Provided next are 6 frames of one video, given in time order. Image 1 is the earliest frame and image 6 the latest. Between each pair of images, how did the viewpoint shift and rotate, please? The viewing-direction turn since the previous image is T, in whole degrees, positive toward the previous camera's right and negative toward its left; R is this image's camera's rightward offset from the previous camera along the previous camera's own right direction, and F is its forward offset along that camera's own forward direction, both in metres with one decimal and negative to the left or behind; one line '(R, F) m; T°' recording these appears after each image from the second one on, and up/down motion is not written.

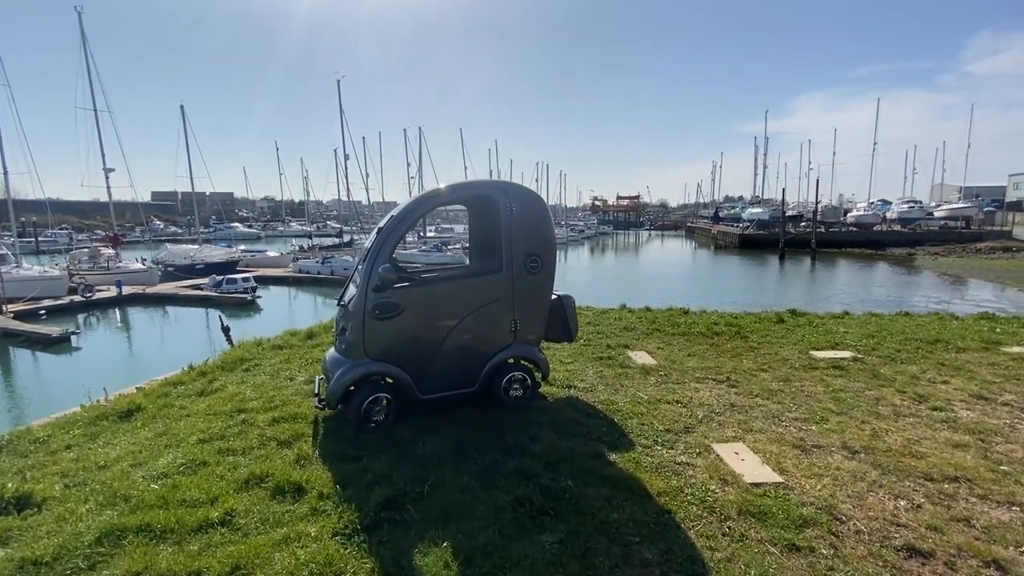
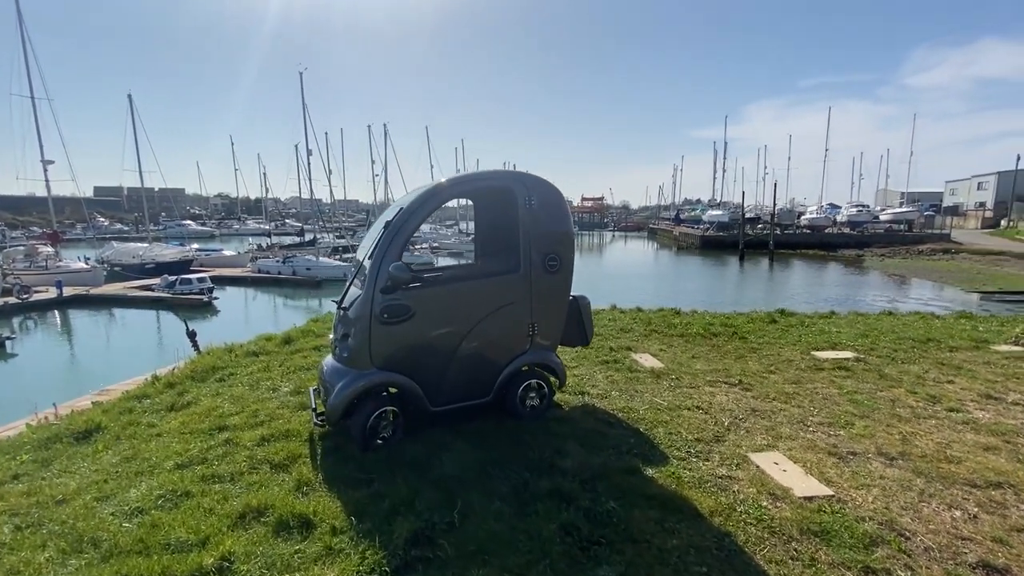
(-0.5, +0.4) m; +4°
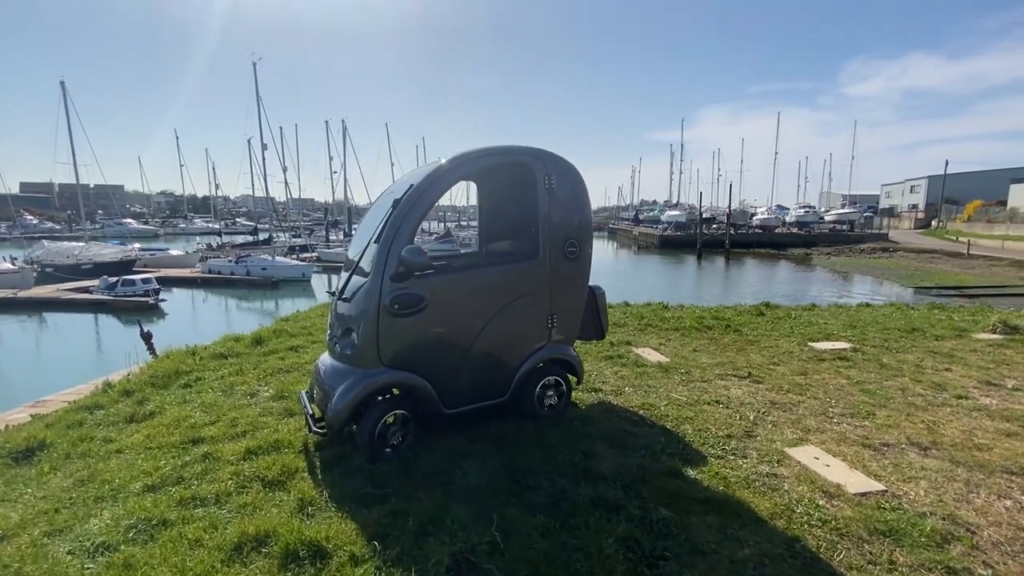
(-0.5, +0.4) m; +5°
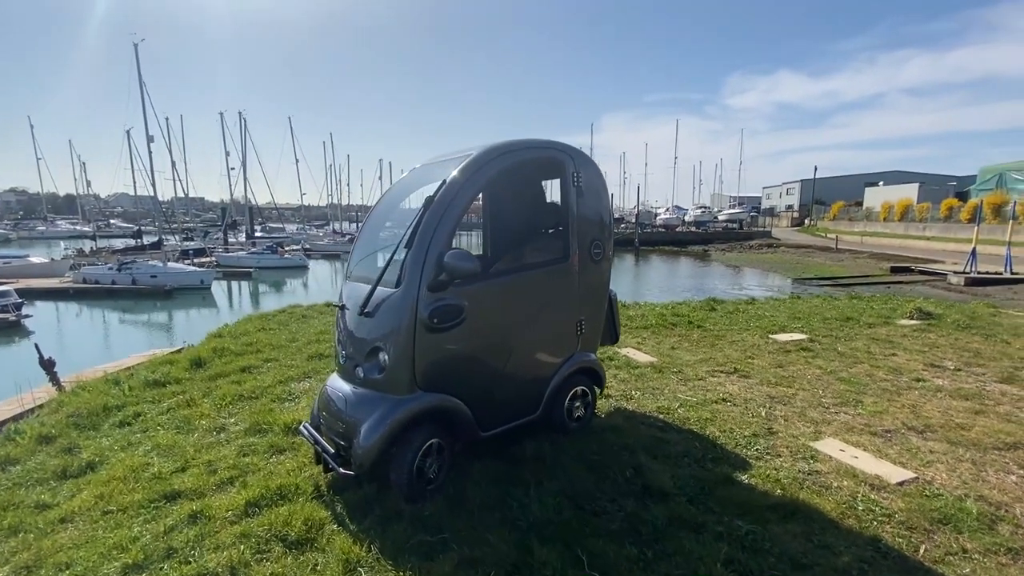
(-0.8, +0.4) m; +10°
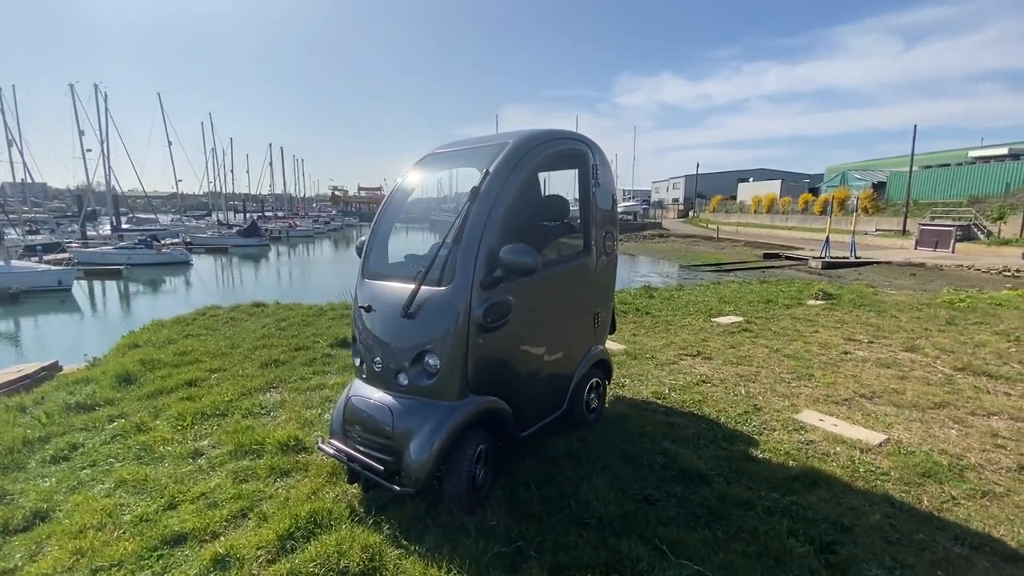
(-0.8, +0.2) m; +11°
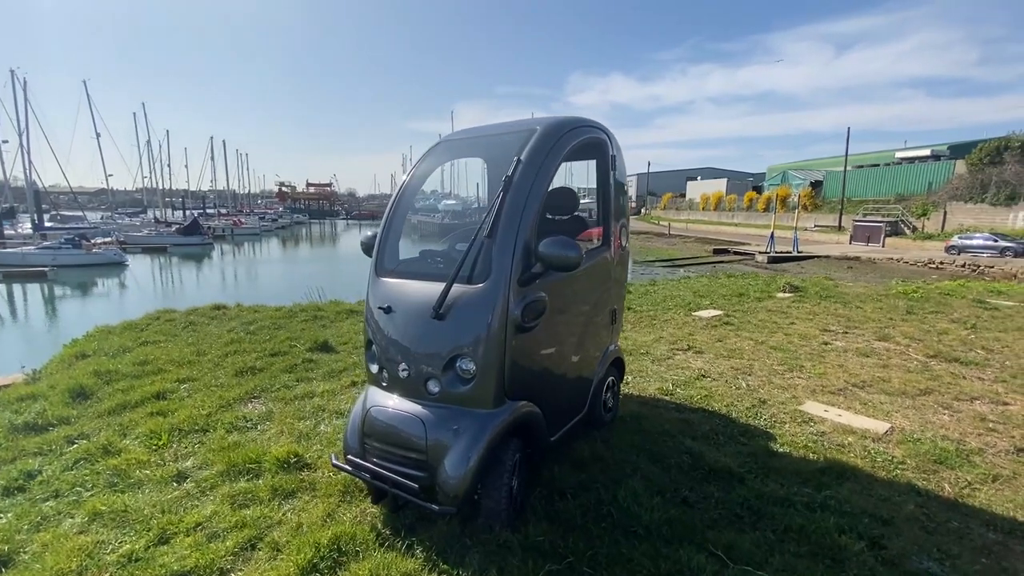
(-0.4, +0.2) m; +5°
